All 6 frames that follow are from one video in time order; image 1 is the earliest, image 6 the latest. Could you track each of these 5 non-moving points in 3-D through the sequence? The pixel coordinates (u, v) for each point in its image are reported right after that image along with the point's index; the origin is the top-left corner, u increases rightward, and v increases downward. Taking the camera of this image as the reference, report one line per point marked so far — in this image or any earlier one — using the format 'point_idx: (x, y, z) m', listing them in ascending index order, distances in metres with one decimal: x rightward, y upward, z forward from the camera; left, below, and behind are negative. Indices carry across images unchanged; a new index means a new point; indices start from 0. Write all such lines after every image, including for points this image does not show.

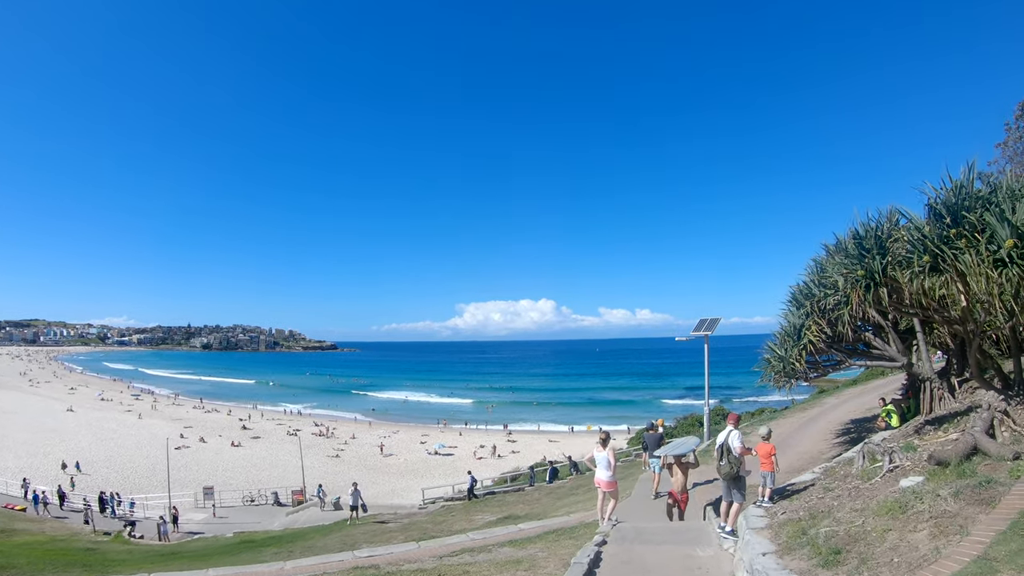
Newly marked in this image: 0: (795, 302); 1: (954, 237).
0: (+6.2, -0.3, +13.3) m
1: (+6.5, +0.7, +8.7) m
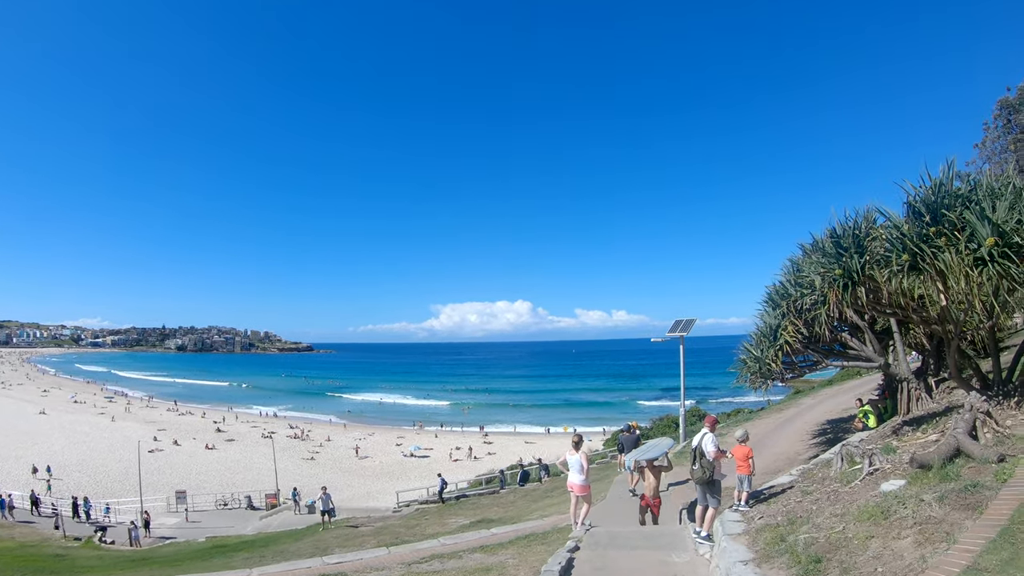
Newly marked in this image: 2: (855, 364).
0: (+5.6, -0.3, +13.1) m
1: (+6.1, +0.7, +8.5) m
2: (+6.5, -1.5, +11.3) m
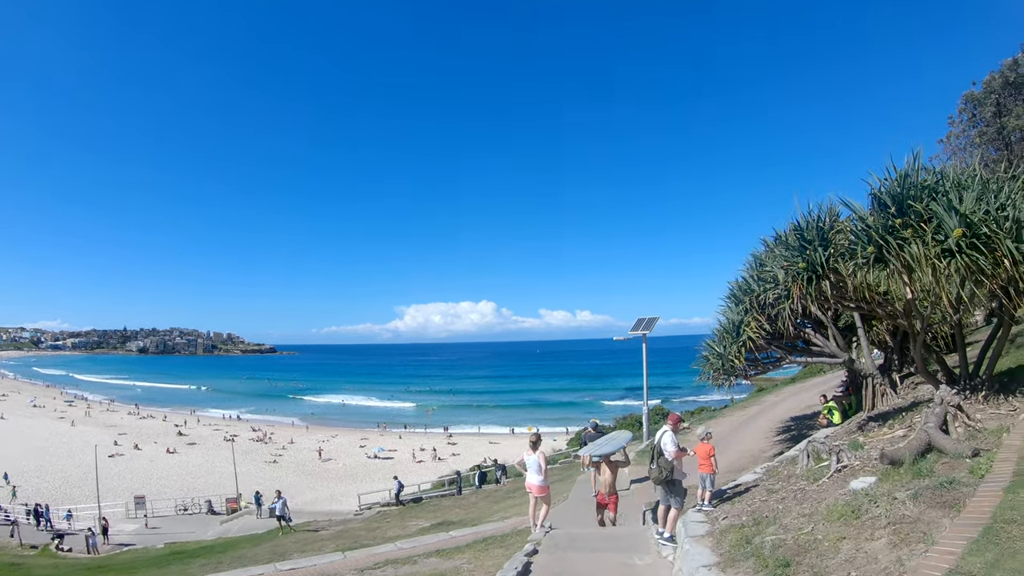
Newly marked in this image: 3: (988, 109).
0: (+4.8, -0.2, +12.9) m
1: (+5.5, +0.9, +8.3) m
2: (+5.8, -1.4, +11.1) m
3: (+12.4, +4.8, +15.1) m
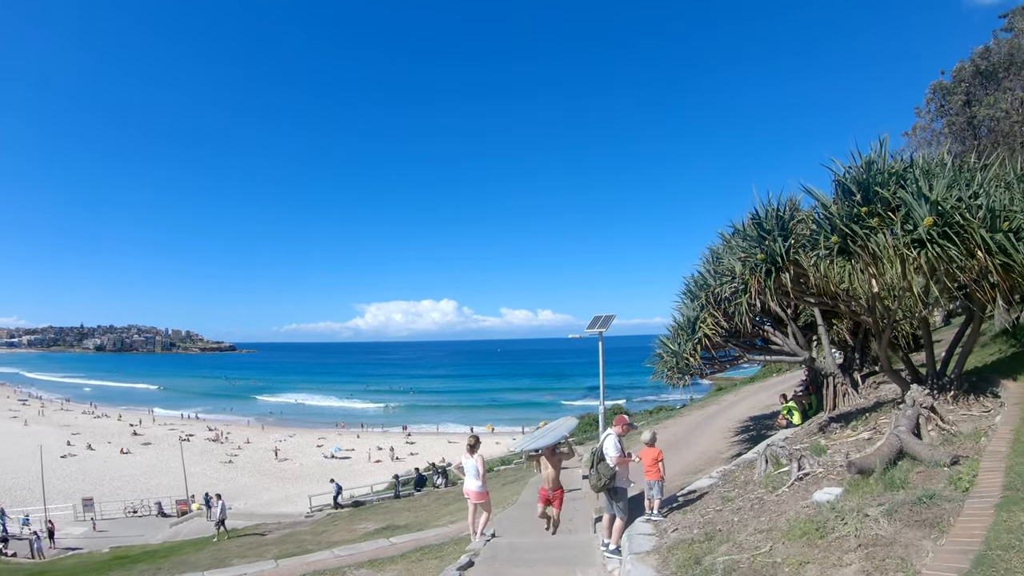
0: (+3.7, -0.1, +12.2) m
1: (+4.6, +1.0, +7.7) m
2: (+4.8, -1.3, +10.5) m
3: (+11.3, +4.8, +14.9) m
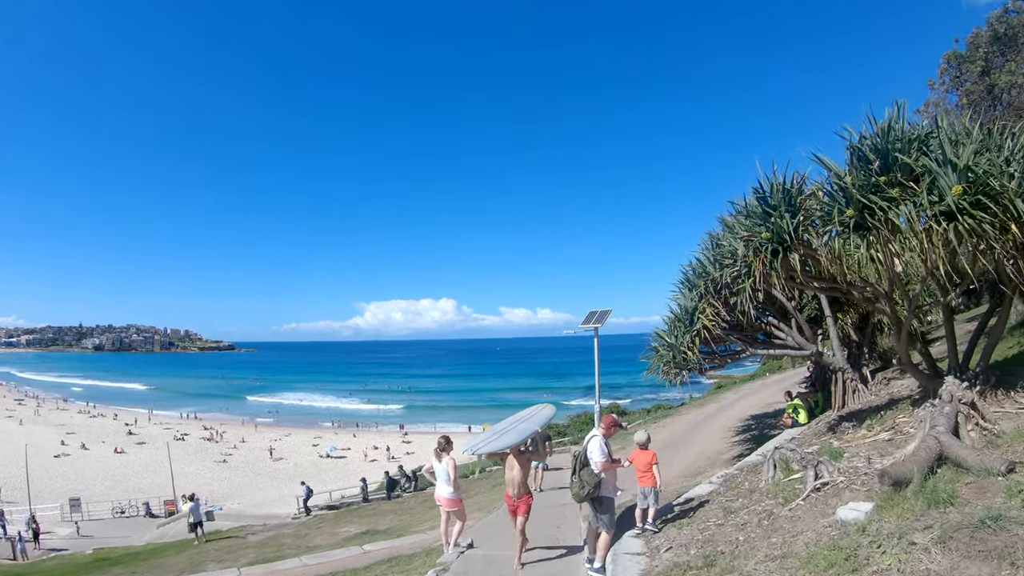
0: (+3.4, +0.1, +11.4) m
1: (+4.3, +1.2, +6.8) m
2: (+4.5, -1.0, +9.7) m
3: (+10.9, +5.0, +14.0) m
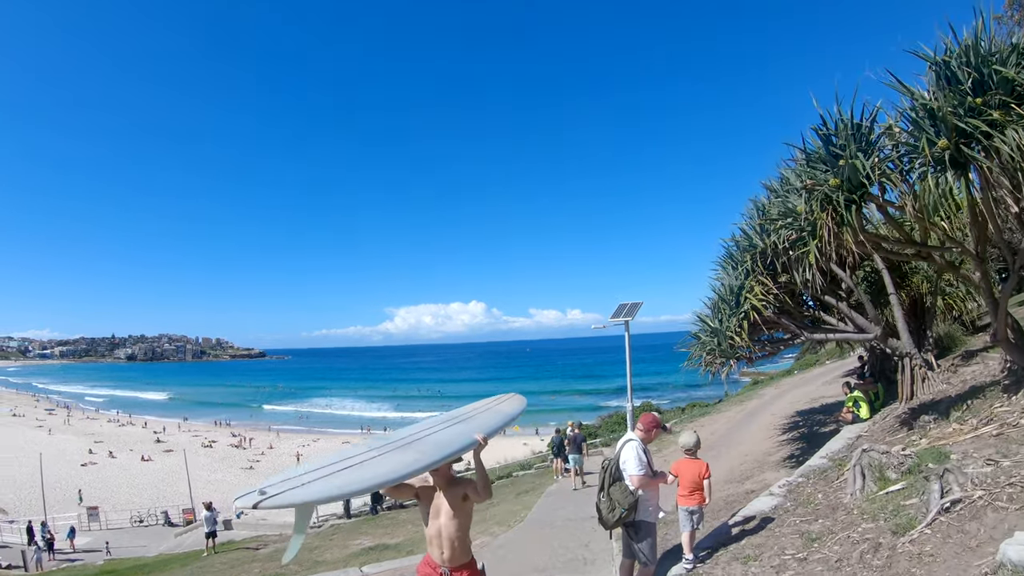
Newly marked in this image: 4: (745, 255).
0: (+3.6, +0.5, +10.0) m
1: (+4.4, +1.6, +5.5) m
2: (+4.6, -0.7, +8.3) m
3: (+11.1, +5.5, +12.4) m
4: (+3.5, +0.5, +8.9) m
